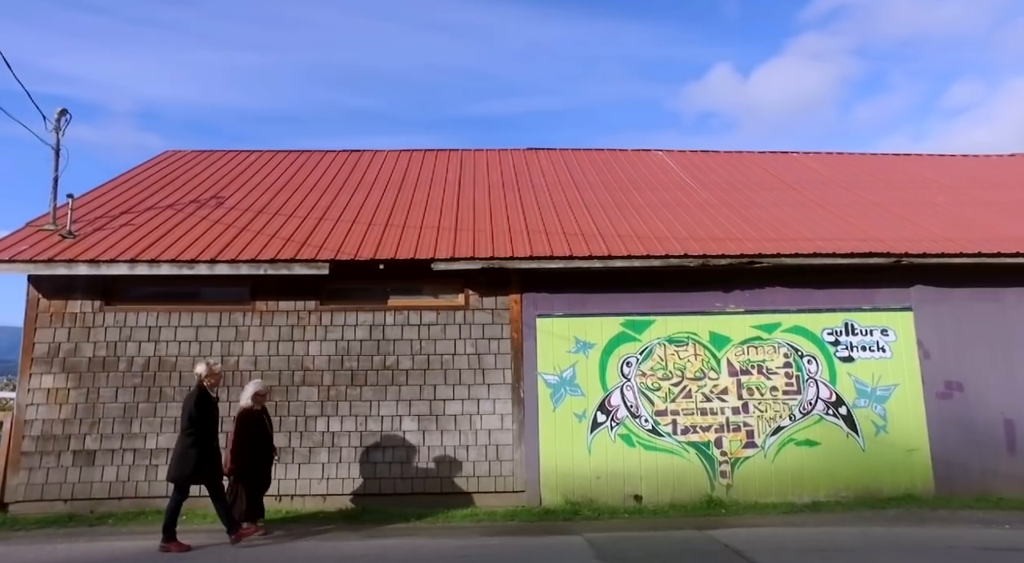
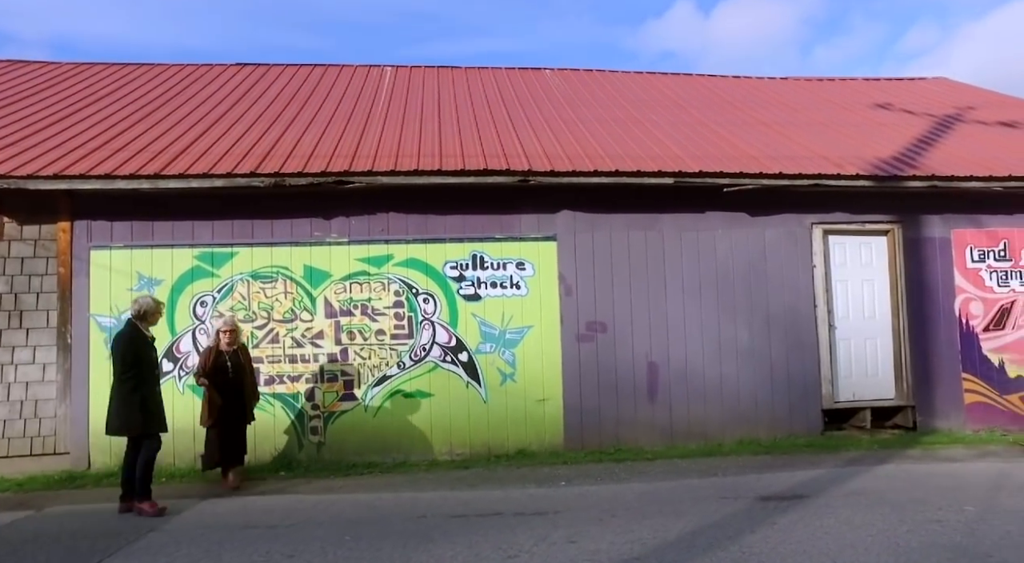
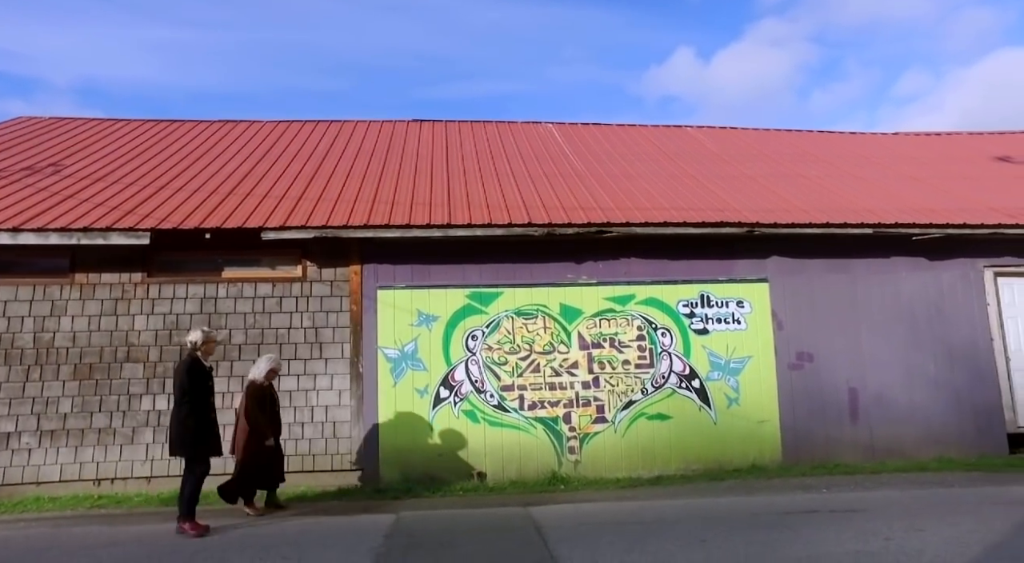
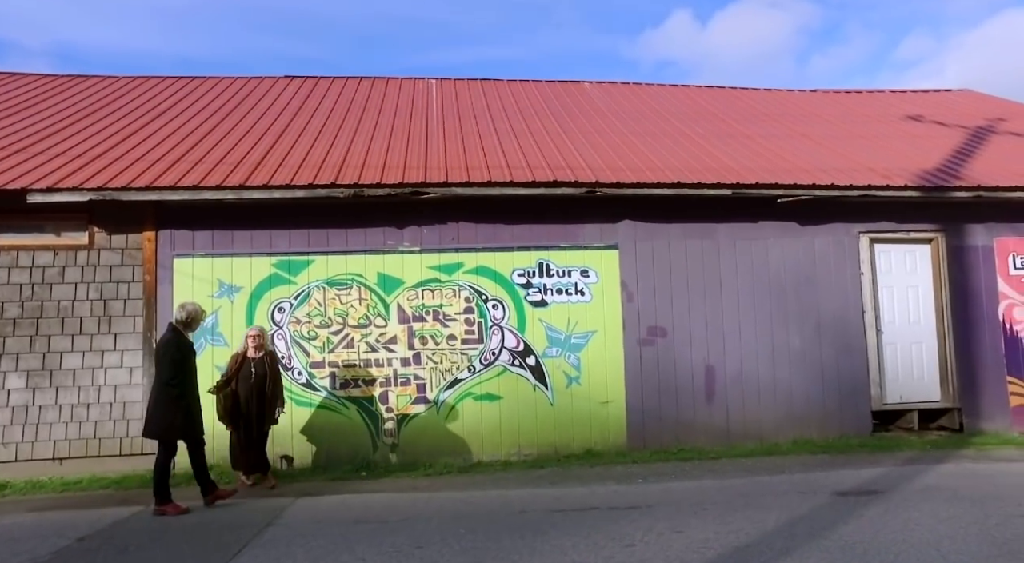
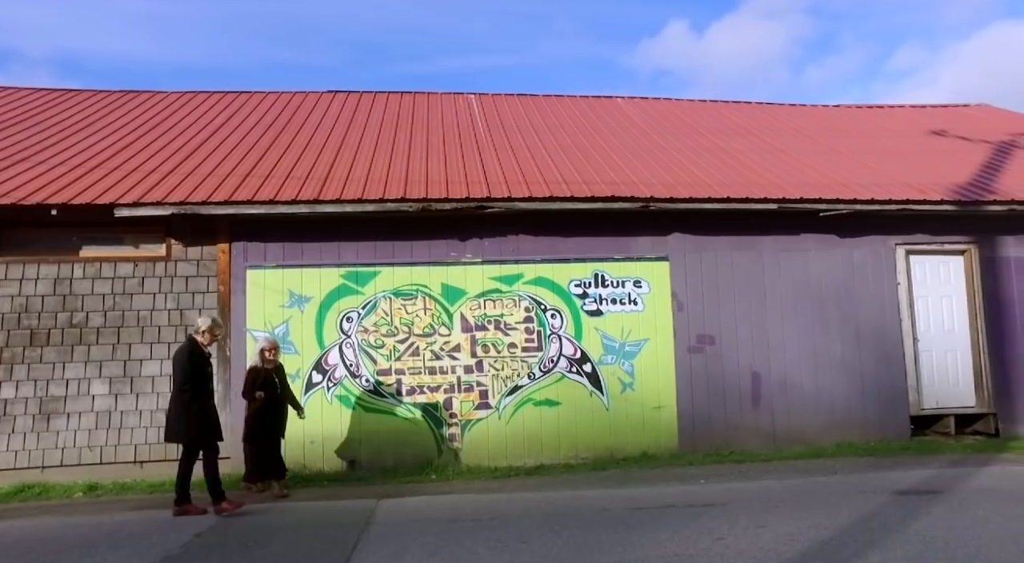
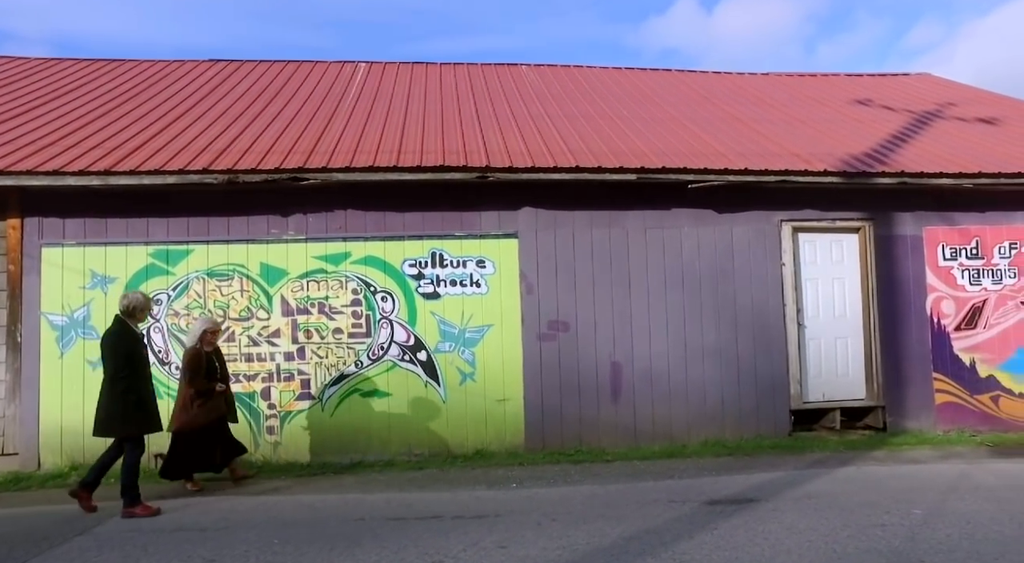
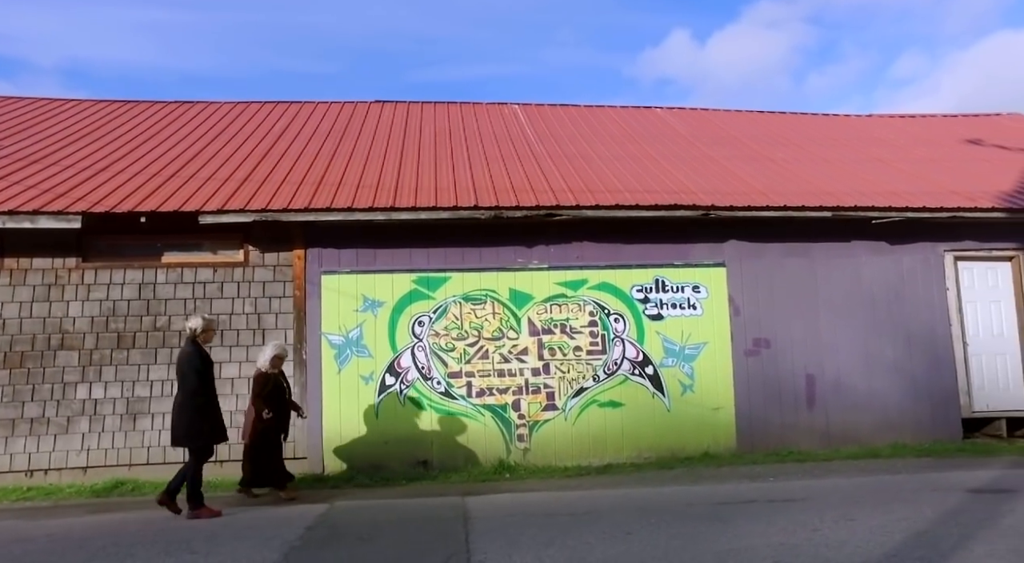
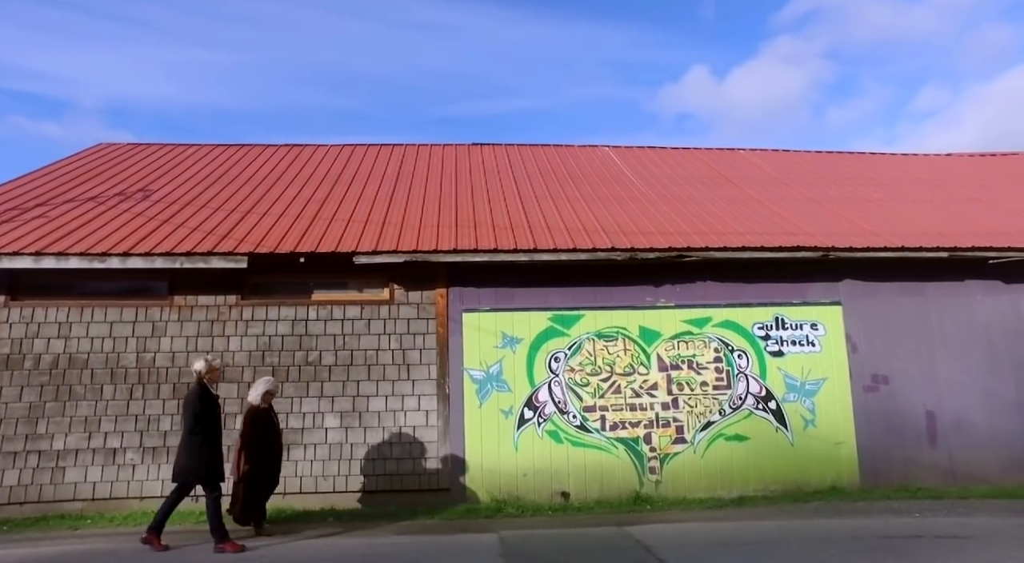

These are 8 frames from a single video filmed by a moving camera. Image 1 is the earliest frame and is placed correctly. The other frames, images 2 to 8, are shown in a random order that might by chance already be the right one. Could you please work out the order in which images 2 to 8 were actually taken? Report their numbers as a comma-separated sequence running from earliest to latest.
8, 3, 7, 5, 4, 2, 6
